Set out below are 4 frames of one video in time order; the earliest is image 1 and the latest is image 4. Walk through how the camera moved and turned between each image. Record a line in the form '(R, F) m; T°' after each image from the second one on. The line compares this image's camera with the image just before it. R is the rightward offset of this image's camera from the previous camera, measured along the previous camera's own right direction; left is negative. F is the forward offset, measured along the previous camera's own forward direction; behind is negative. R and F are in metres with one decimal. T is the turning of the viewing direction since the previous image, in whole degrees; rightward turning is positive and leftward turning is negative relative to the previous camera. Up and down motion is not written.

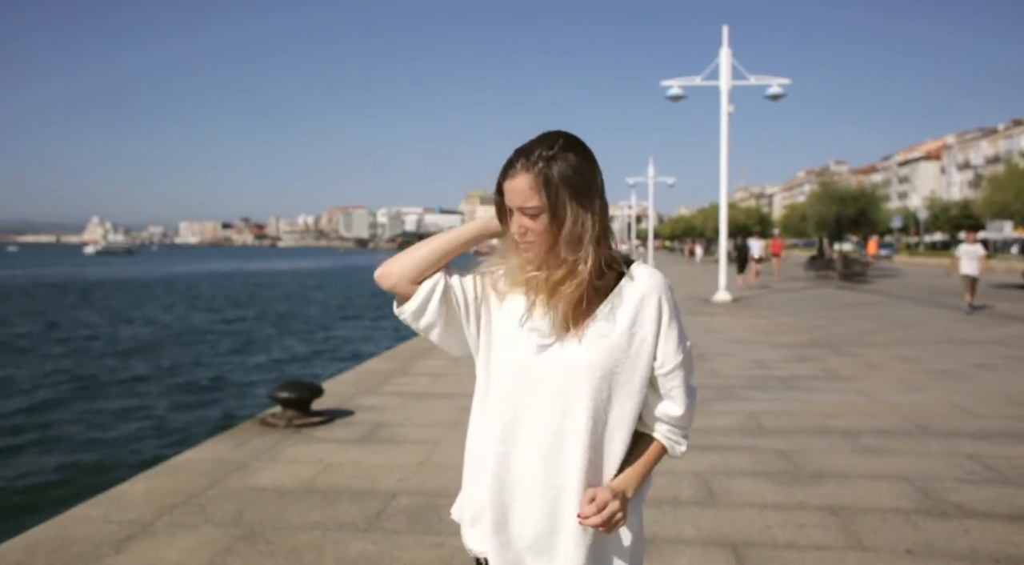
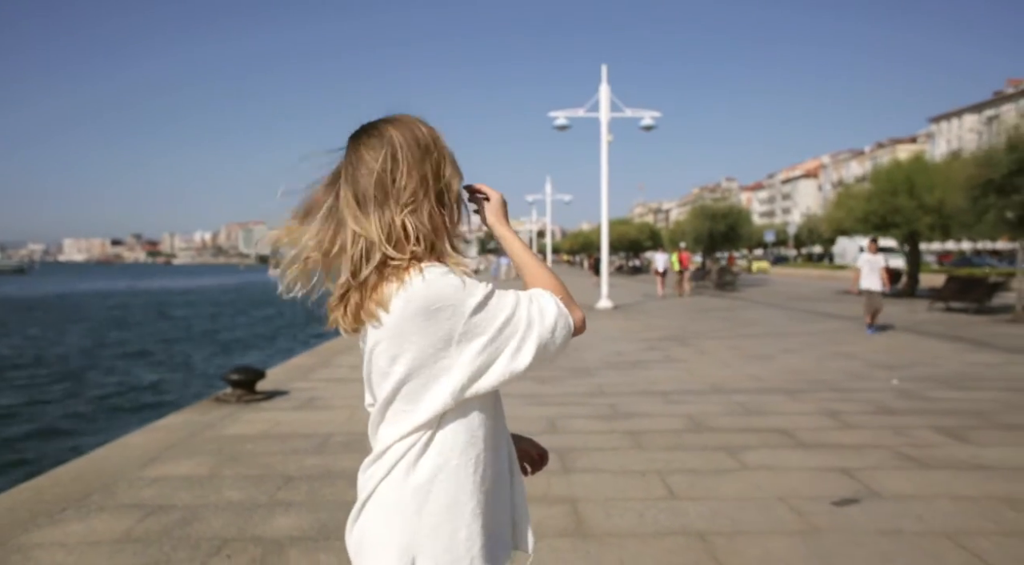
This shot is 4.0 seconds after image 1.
(+0.1, -2.0) m; +8°
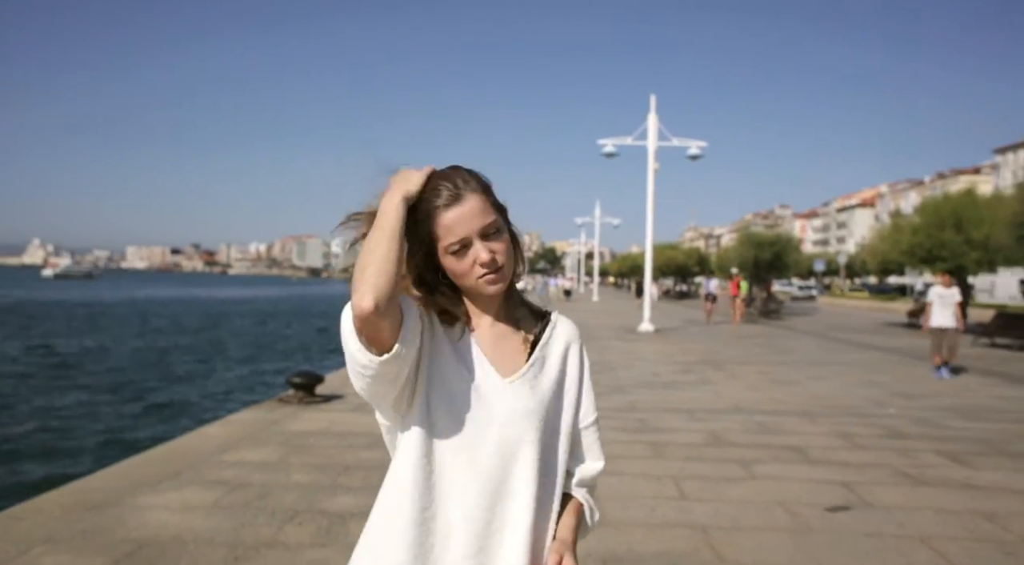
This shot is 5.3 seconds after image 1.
(+0.1, -0.7) m; -4°
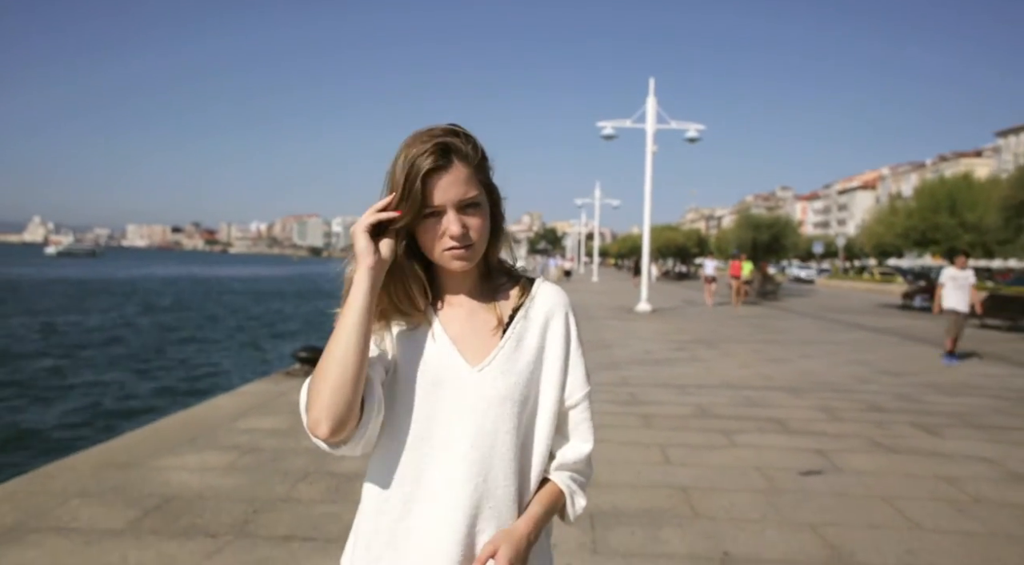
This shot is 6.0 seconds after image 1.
(0.0, -0.3) m; 0°
